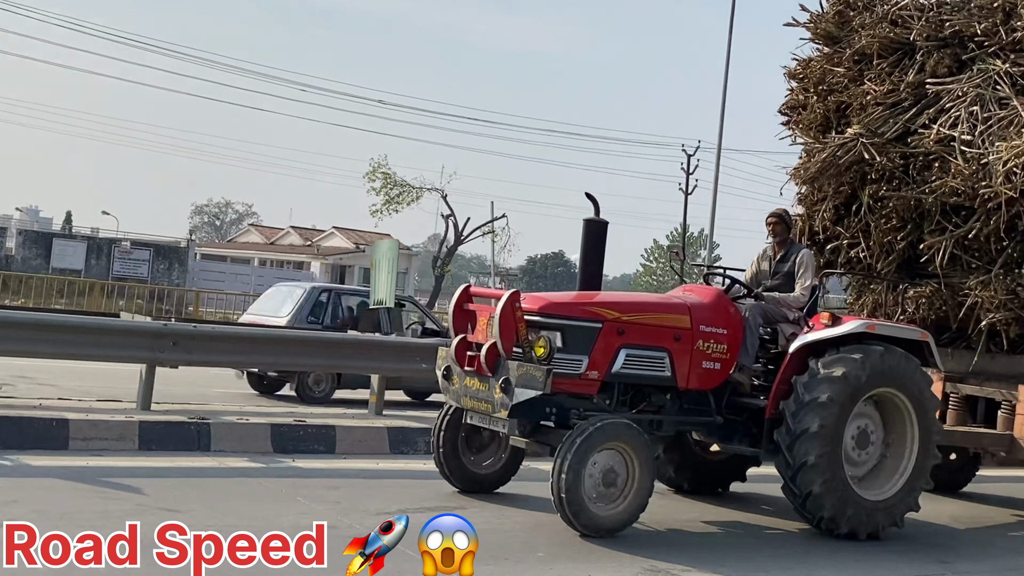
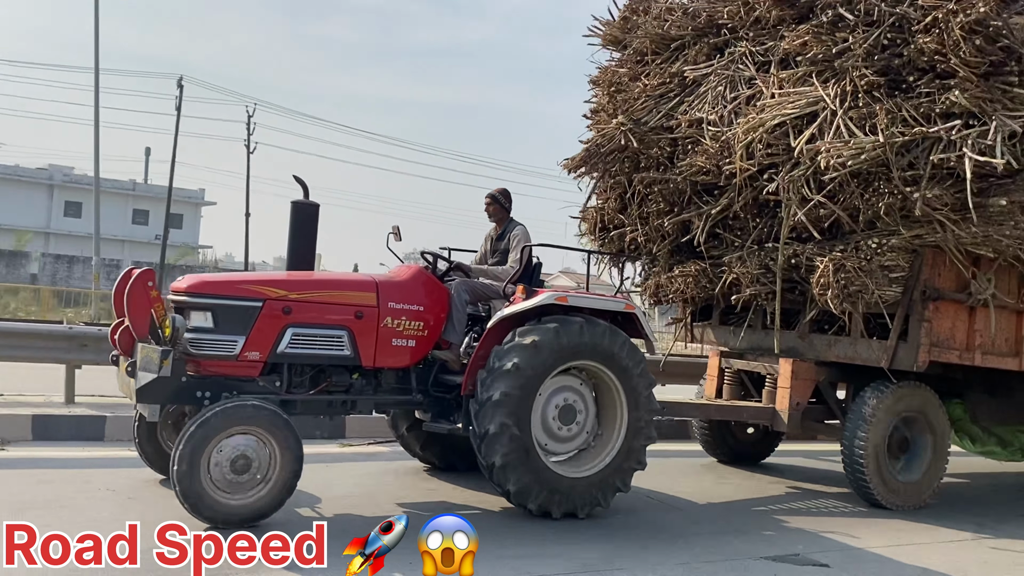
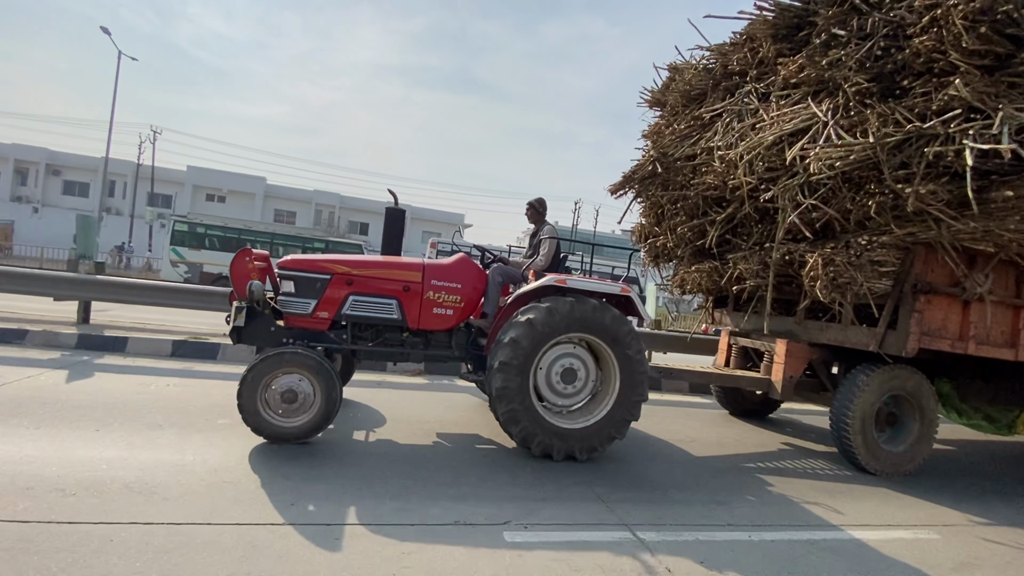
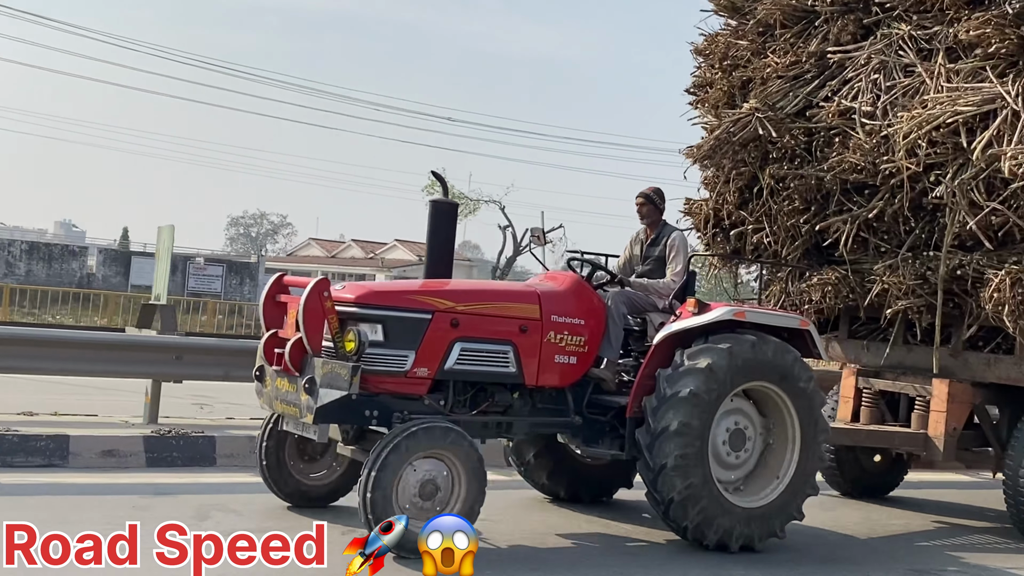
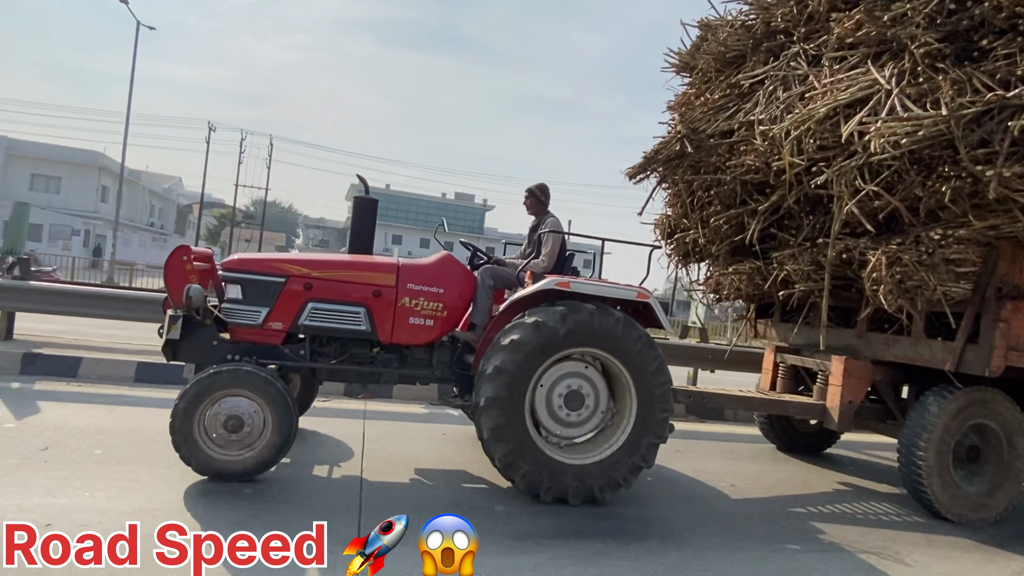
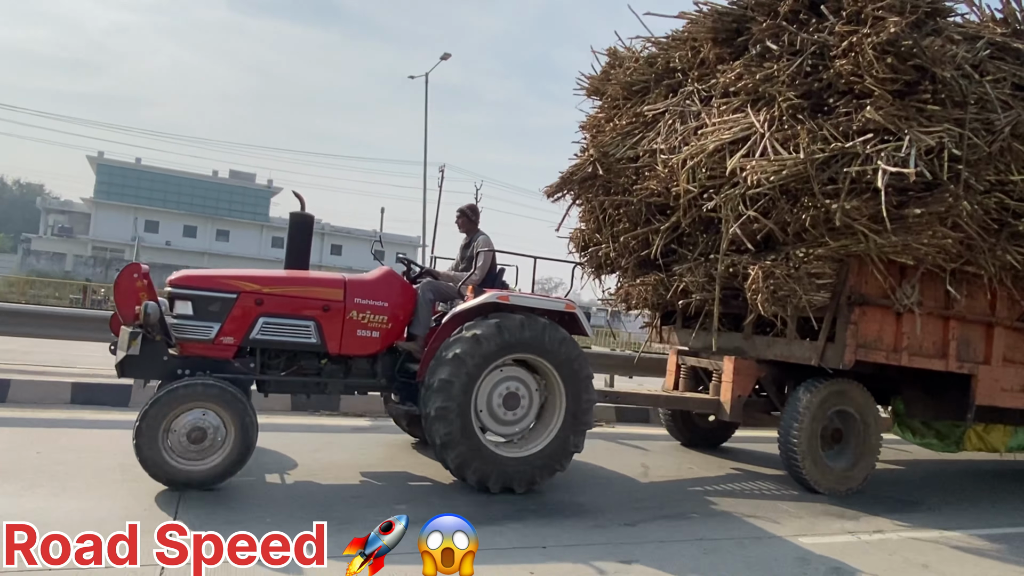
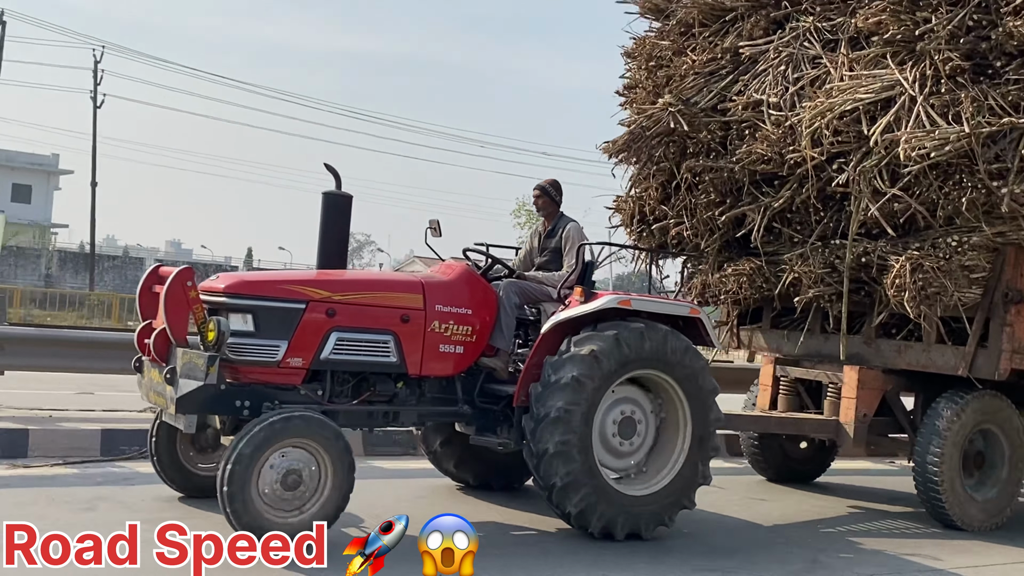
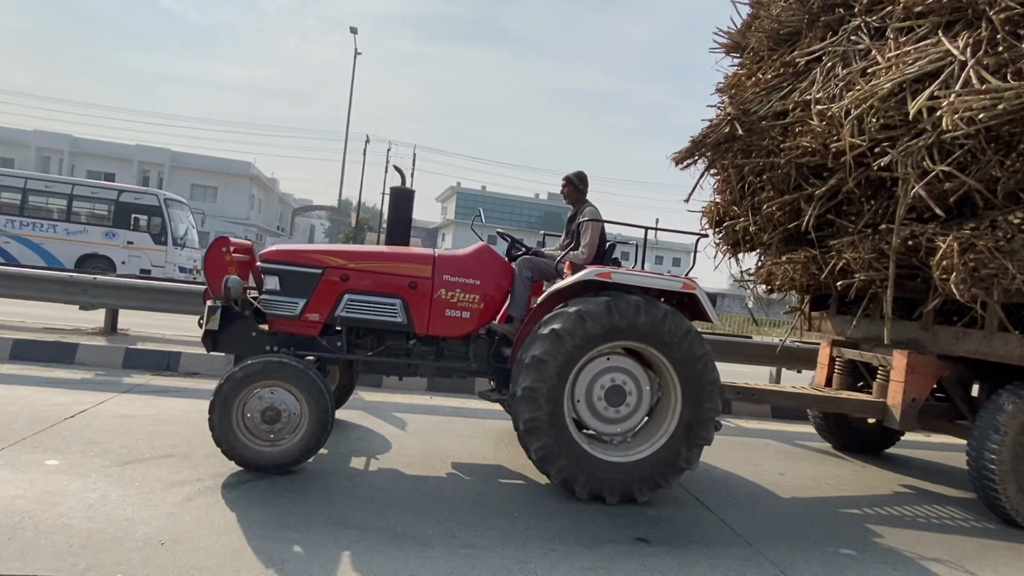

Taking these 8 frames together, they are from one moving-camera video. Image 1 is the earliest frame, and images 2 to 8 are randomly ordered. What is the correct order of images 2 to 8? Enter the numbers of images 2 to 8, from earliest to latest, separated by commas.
4, 7, 2, 6, 5, 8, 3
